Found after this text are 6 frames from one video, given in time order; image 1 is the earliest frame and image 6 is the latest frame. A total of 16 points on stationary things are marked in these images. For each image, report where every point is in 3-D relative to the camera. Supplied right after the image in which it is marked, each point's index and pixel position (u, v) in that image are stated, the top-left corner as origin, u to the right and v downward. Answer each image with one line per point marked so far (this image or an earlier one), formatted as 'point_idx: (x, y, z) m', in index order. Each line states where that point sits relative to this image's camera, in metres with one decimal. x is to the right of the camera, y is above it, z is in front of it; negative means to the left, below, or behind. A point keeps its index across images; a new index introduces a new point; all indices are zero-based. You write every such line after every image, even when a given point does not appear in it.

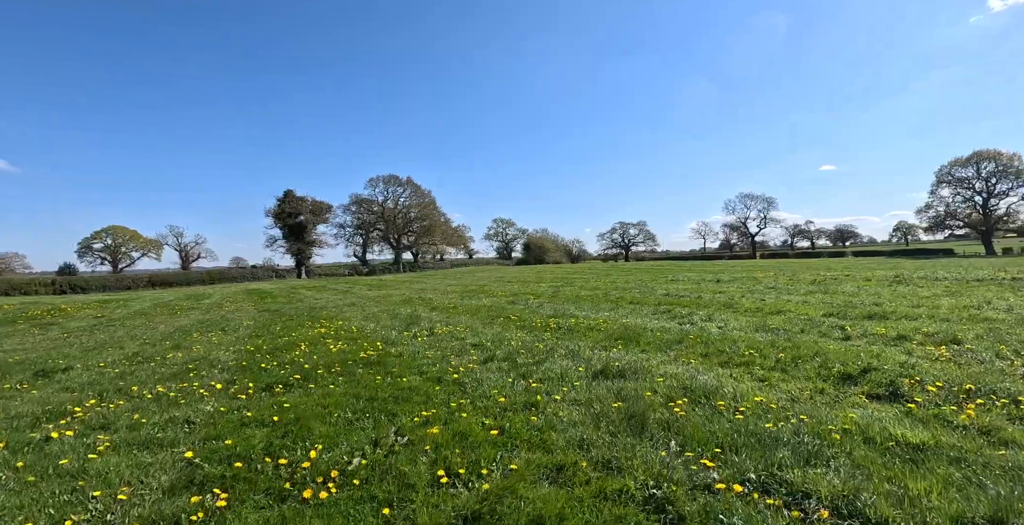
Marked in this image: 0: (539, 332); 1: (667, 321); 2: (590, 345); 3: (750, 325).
0: (+0.8, -2.0, +15.0) m
1: (+4.9, -1.9, +16.7) m
2: (+1.8, -1.9, +12.4) m
3: (+7.1, -1.9, +15.7) m
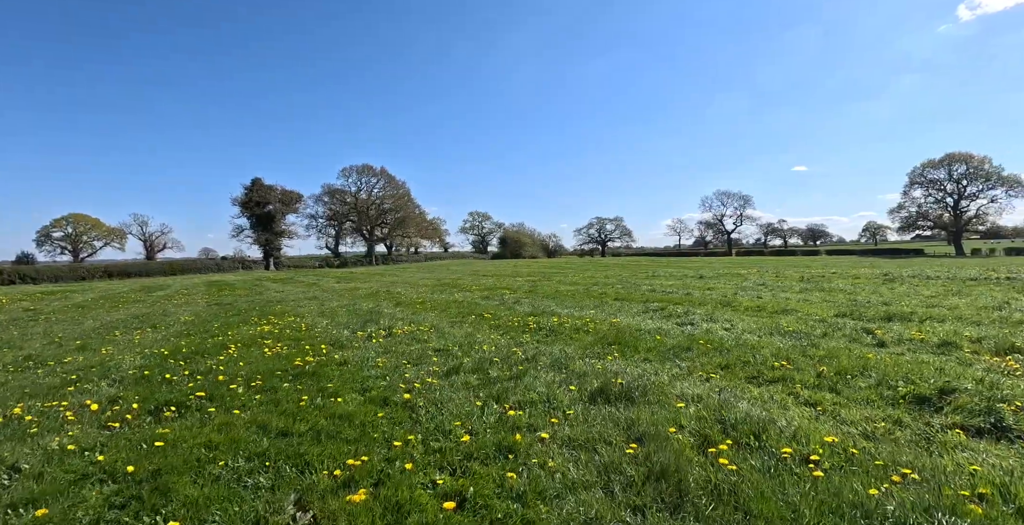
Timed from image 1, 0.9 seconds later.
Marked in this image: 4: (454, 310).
0: (+0.2, -1.7, +12.7) m
1: (+4.2, -1.7, +14.5) m
2: (+1.3, -1.7, +10.1) m
3: (+6.4, -1.7, +13.6) m
4: (-2.0, -1.6, +18.2) m
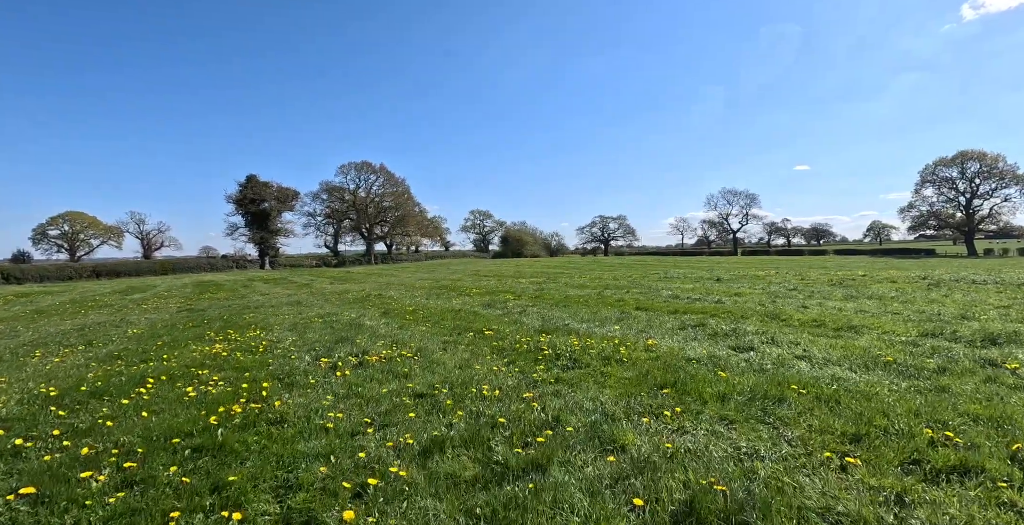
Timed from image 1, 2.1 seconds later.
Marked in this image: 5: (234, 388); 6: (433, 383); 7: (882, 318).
0: (+0.3, -1.9, +9.6) m
1: (+4.4, -1.8, +11.4) m
2: (+1.5, -1.9, +7.1) m
3: (+6.6, -1.9, +10.5) m
4: (-1.8, -1.8, +15.2) m
5: (-4.6, -2.1, +8.8) m
6: (-1.2, -1.9, +8.3) m
7: (+11.6, -1.7, +16.5) m
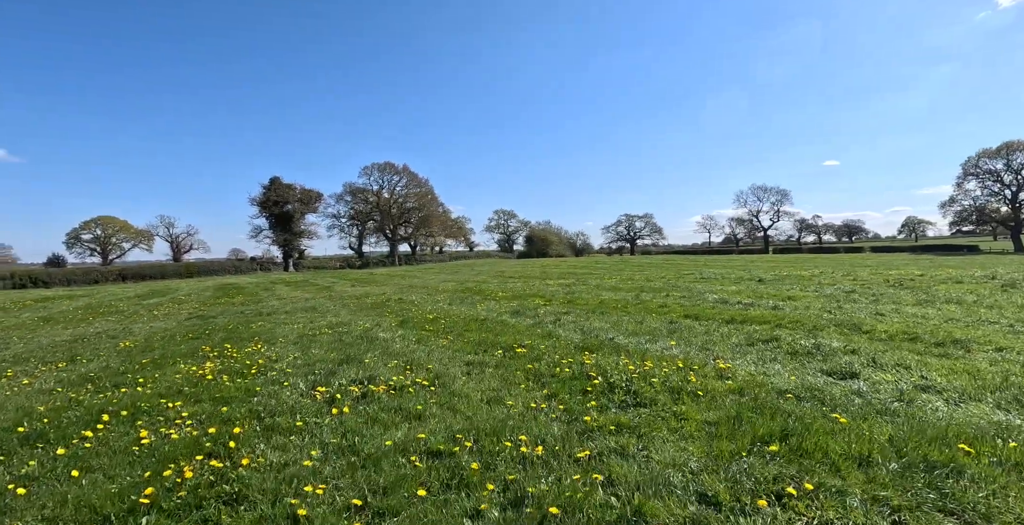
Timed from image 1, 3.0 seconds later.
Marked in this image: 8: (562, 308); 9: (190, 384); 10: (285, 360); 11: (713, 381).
0: (+0.9, -1.9, +7.5) m
1: (+5.1, -1.9, +9.1) m
2: (+2.0, -2.0, +4.9) m
3: (+7.2, -1.9, +8.1) m
4: (-0.9, -1.9, +13.2) m
5: (-4.0, -2.2, +6.9) m
6: (-0.7, -2.0, +6.2) m
7: (+12.5, -1.7, +13.9) m
8: (+1.8, -1.7, +19.5) m
9: (-6.0, -2.3, +9.9) m
10: (-5.0, -2.2, +11.6) m
11: (+3.2, -1.9, +8.3) m
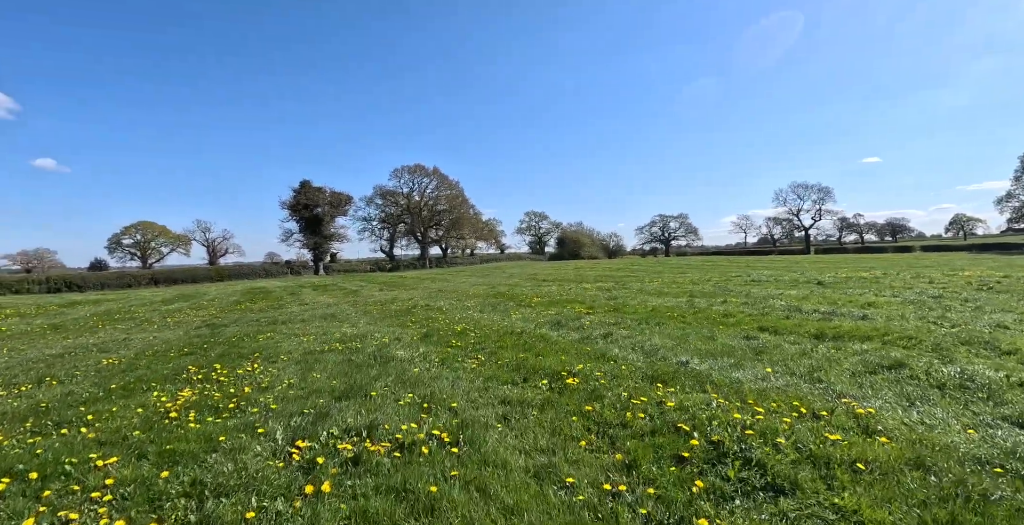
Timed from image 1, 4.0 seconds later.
0: (+1.5, -2.0, +4.9) m
1: (+5.7, -1.9, +6.3) m
2: (+2.4, -2.0, +2.3) m
3: (+7.8, -1.9, +5.2) m
4: (-0.1, -1.9, +10.7) m
5: (-3.5, -2.3, +4.6) m
6: (-0.2, -2.0, +3.8) m
7: (+13.4, -1.7, +10.7) m
8: (+3.1, -1.8, +16.8) m
9: (-5.3, -2.4, +7.7) m
10: (-4.2, -2.3, +9.3) m
11: (+3.8, -1.9, +5.7) m
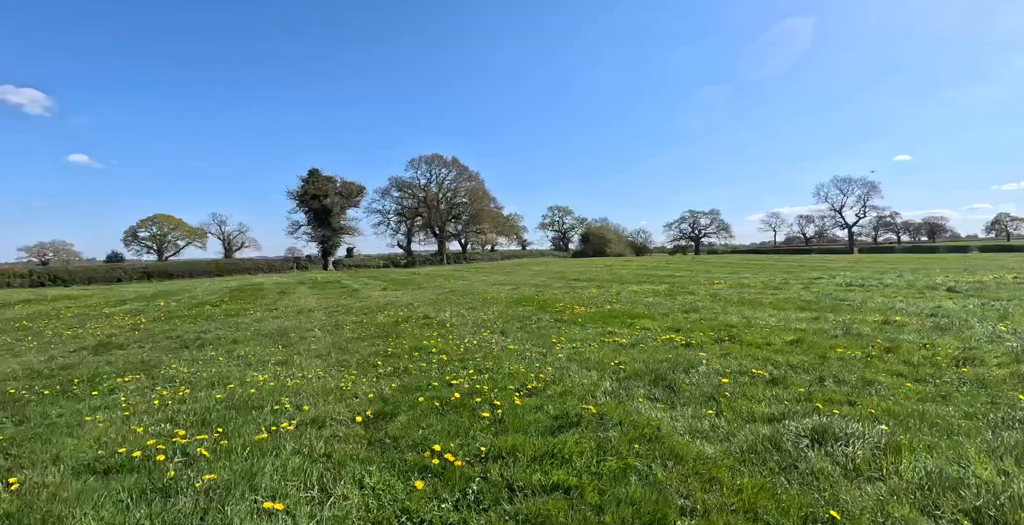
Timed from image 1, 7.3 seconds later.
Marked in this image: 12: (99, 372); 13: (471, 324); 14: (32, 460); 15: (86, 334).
0: (+1.9, -1.9, -2.8) m
1: (+6.2, -1.9, -1.6) m
2: (+2.7, -2.0, -5.5) m
3: (+8.2, -1.9, -2.8) m
4: (+0.5, -1.8, +3.0) m
5: (-3.1, -2.2, -3.0) m
6: (+0.1, -2.0, -3.9) m
7: (+14.0, -1.8, +2.5) m
8: (+3.9, -1.7, +9.0) m
9: (-4.8, -2.3, +0.2) m
10: (-3.6, -2.1, +1.8) m
11: (+4.2, -1.9, -2.2) m
12: (-8.3, -2.3, +10.7) m
13: (-1.3, -1.8, +15.2) m
14: (-5.1, -2.2, +5.8) m
15: (-14.5, -2.5, +17.8) m
